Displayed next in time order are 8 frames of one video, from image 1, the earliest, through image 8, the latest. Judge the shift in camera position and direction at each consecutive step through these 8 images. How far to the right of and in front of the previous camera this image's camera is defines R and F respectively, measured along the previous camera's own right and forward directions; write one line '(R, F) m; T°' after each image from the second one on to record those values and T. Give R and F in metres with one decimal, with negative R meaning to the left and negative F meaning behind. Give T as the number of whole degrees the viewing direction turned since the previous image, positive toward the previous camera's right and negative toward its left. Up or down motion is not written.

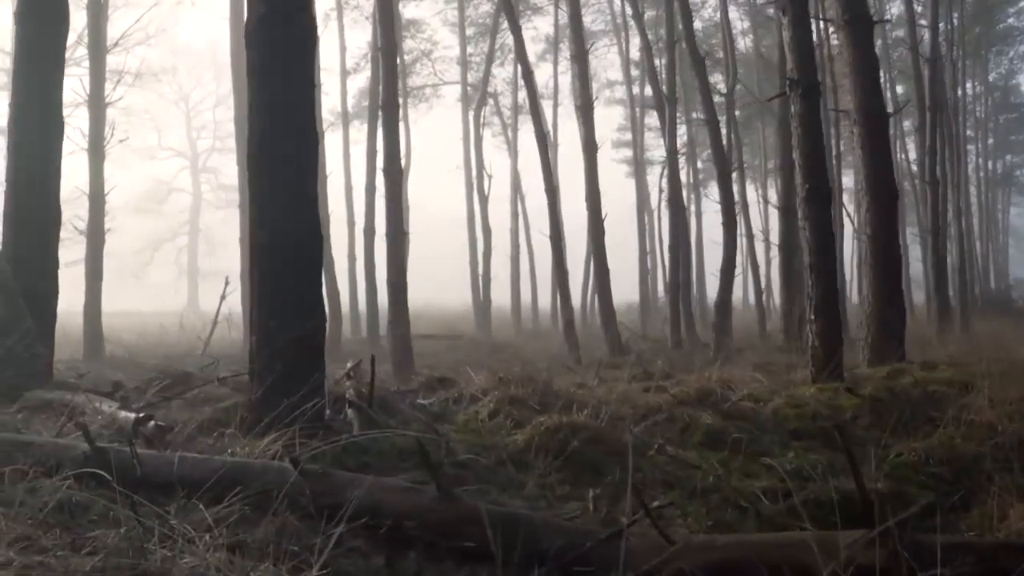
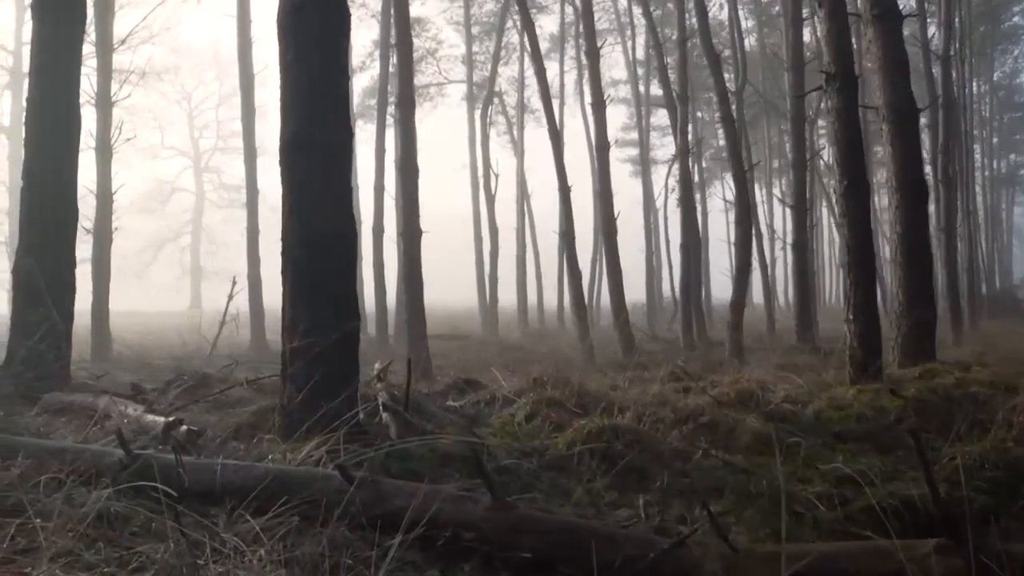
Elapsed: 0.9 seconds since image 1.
(-0.3, +0.2) m; 0°
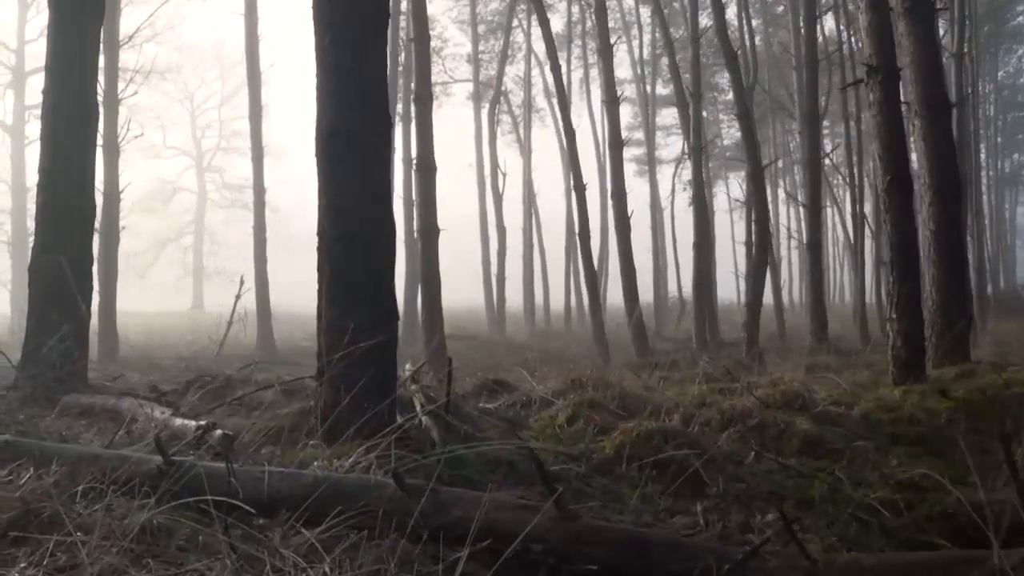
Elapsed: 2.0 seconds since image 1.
(-0.3, +0.3) m; 0°
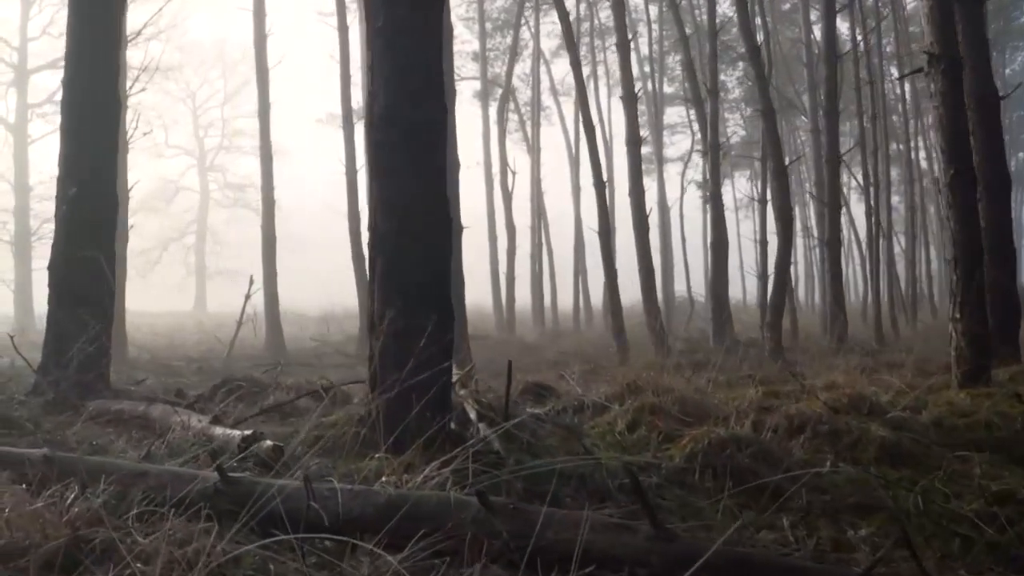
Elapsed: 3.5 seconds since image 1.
(-0.4, +0.4) m; 0°
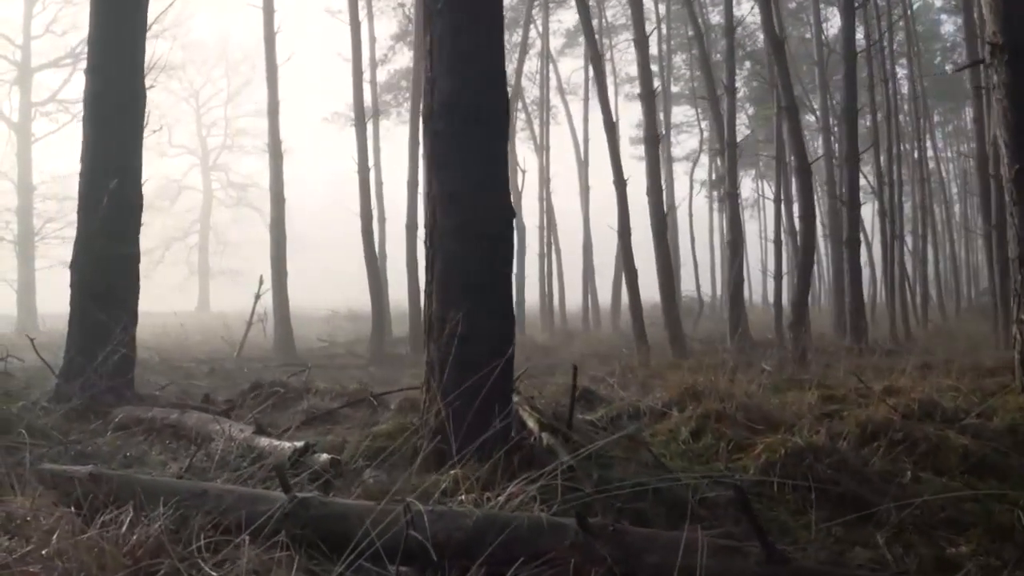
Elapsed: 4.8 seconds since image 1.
(-0.4, +0.3) m; 0°
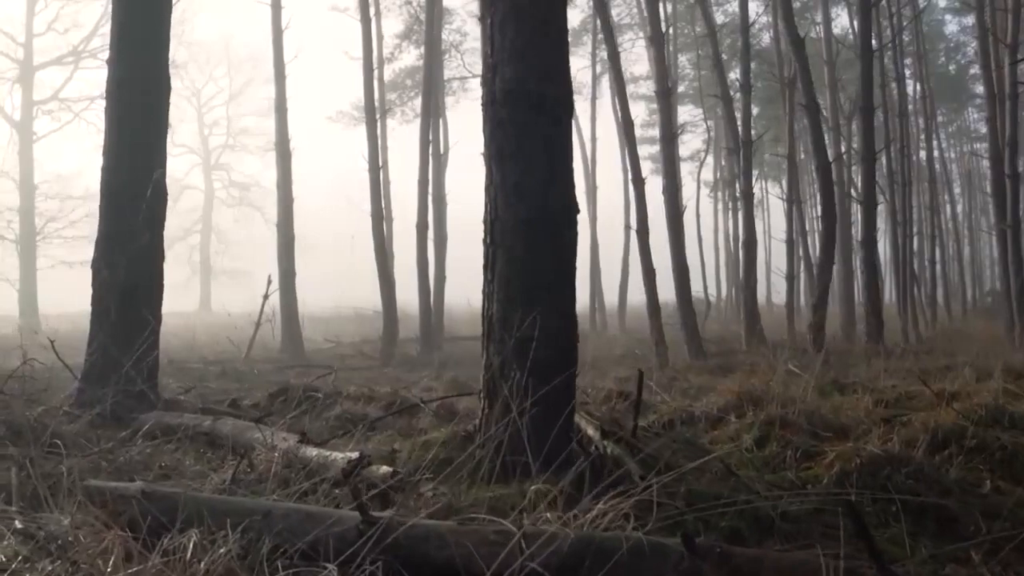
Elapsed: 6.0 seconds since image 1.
(-0.4, +0.3) m; 0°
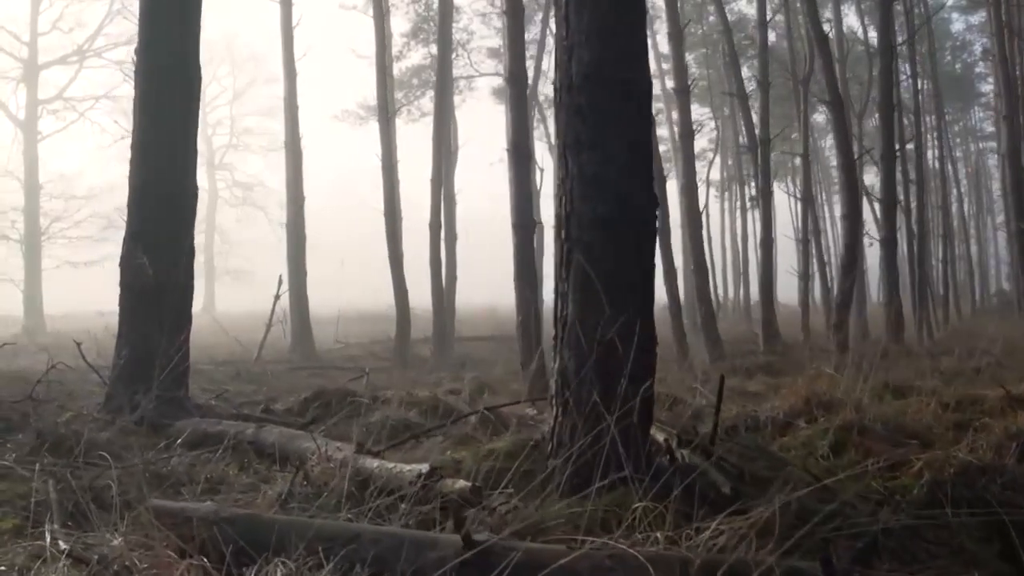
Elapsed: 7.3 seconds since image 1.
(-0.4, +0.3) m; 0°
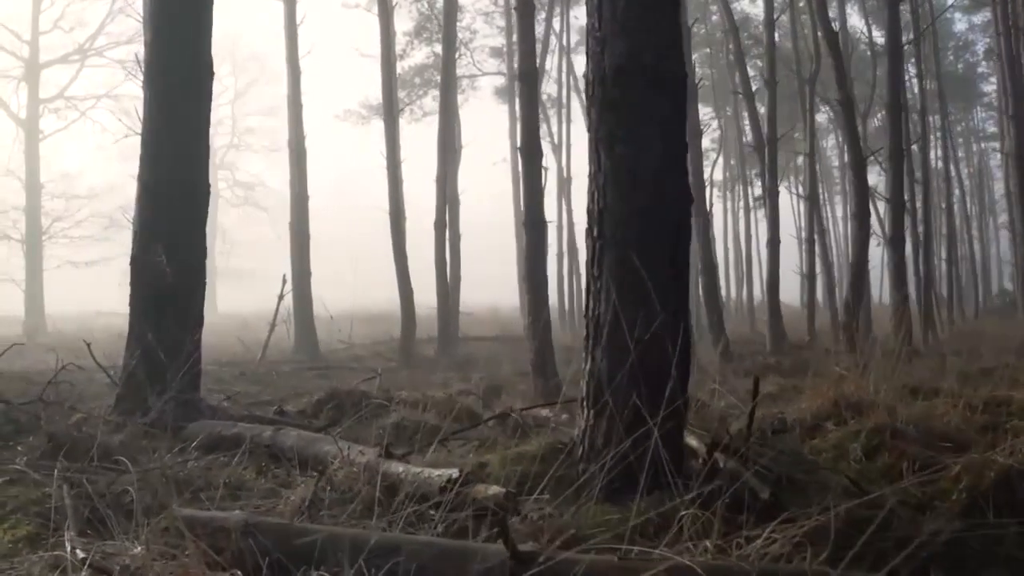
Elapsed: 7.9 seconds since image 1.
(-0.1, +0.1) m; 0°
